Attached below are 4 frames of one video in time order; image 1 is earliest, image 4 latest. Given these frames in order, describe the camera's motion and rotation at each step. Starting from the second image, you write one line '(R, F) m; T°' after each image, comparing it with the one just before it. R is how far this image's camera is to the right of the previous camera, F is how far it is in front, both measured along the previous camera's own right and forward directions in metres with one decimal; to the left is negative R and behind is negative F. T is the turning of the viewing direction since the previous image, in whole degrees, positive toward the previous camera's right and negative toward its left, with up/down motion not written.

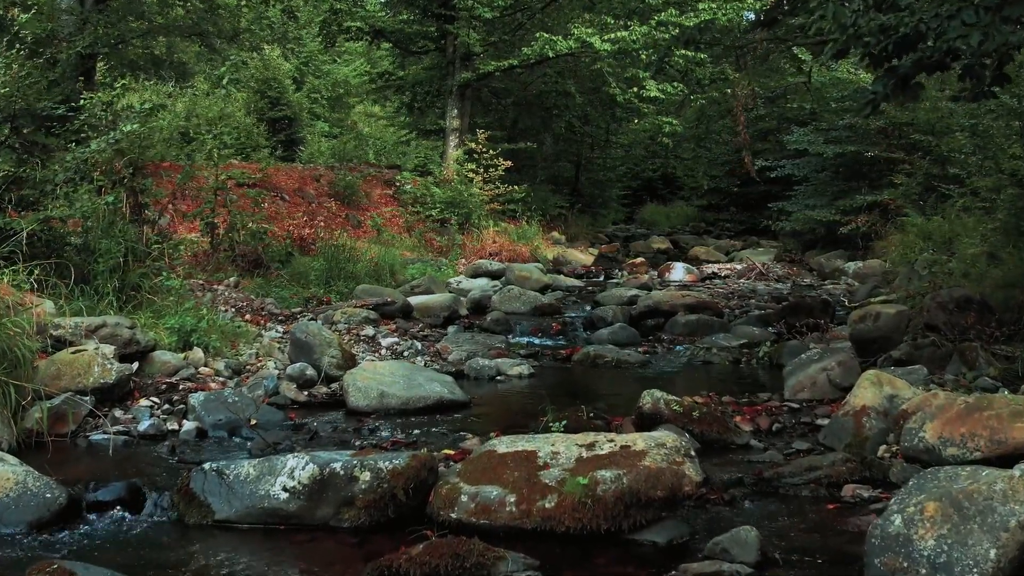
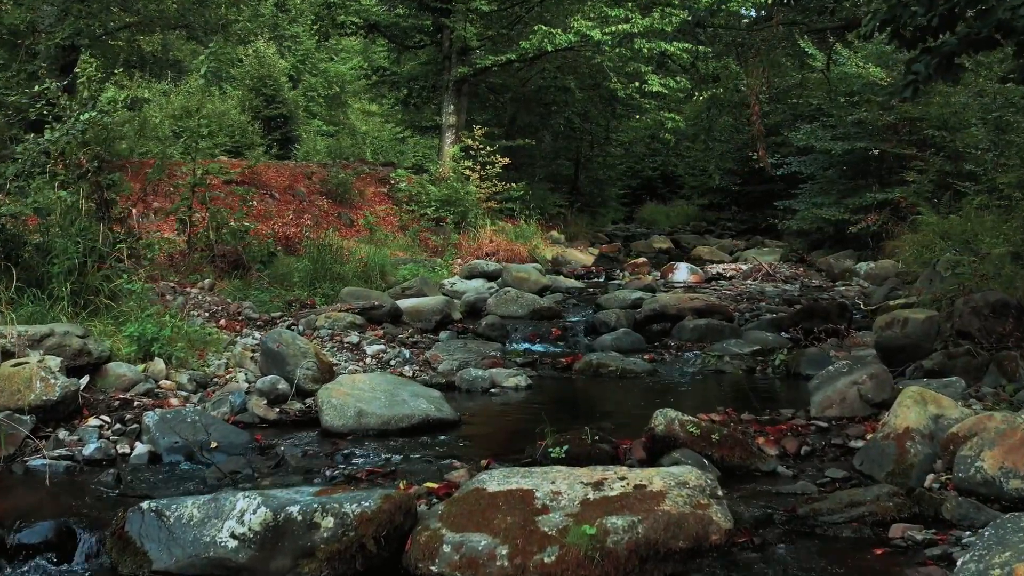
(0.0, +0.6) m; 0°
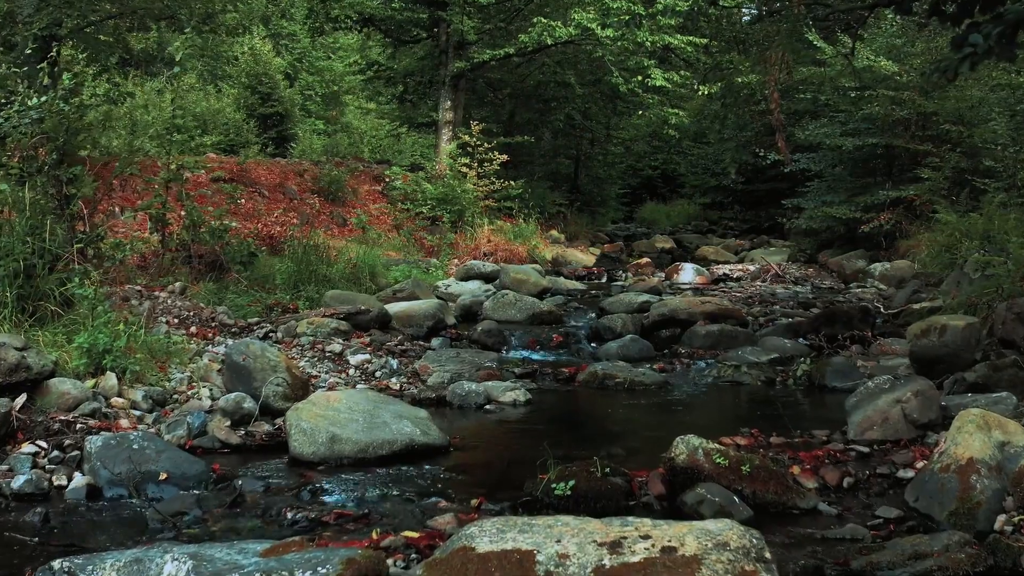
(0.0, +0.7) m; 0°
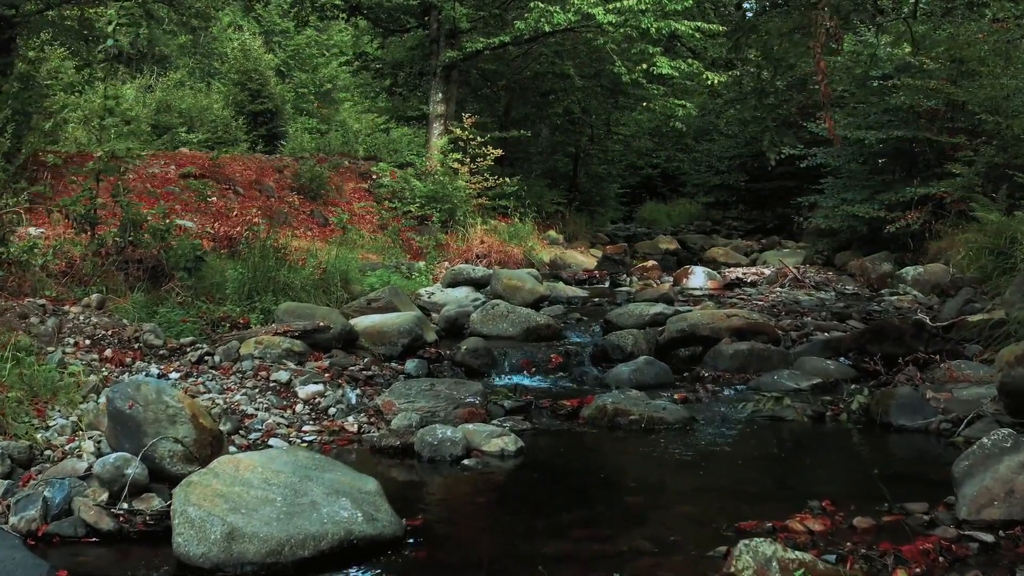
(+0.1, +1.4) m; 0°
